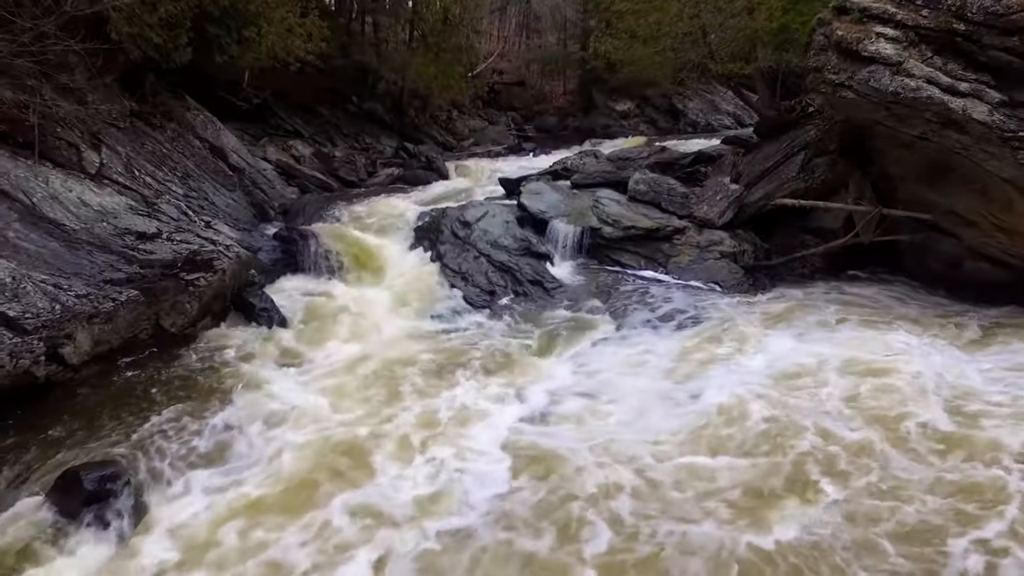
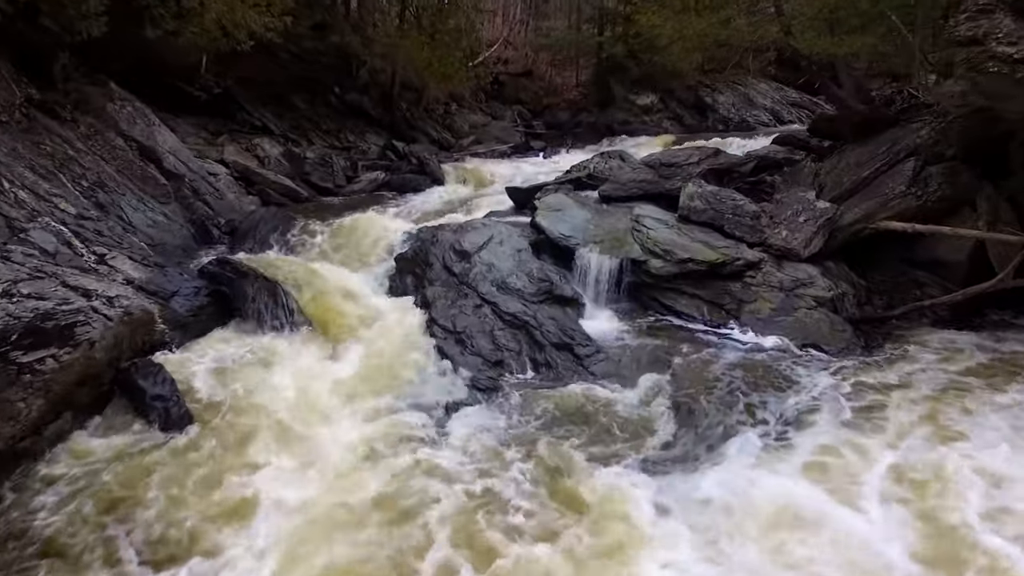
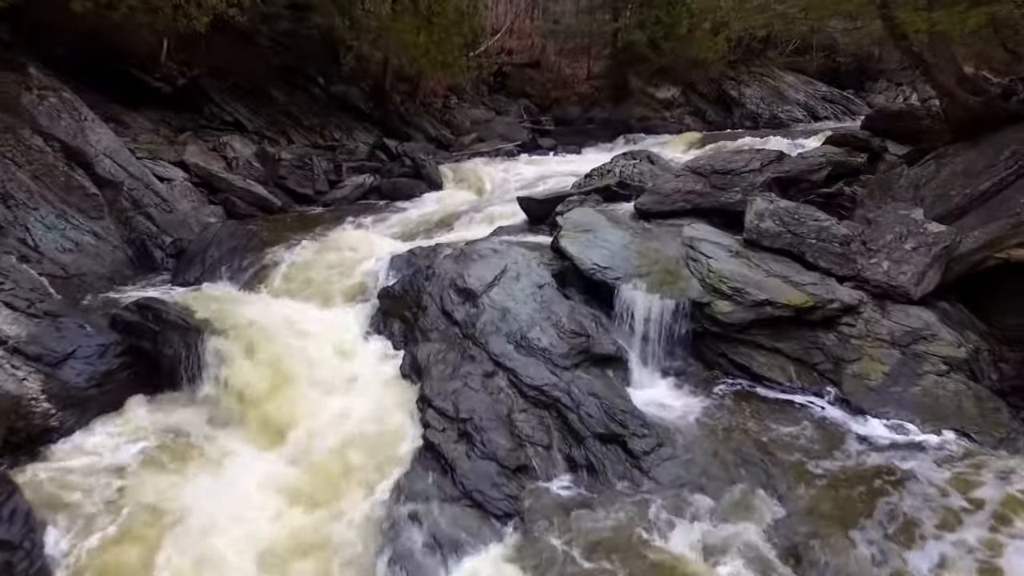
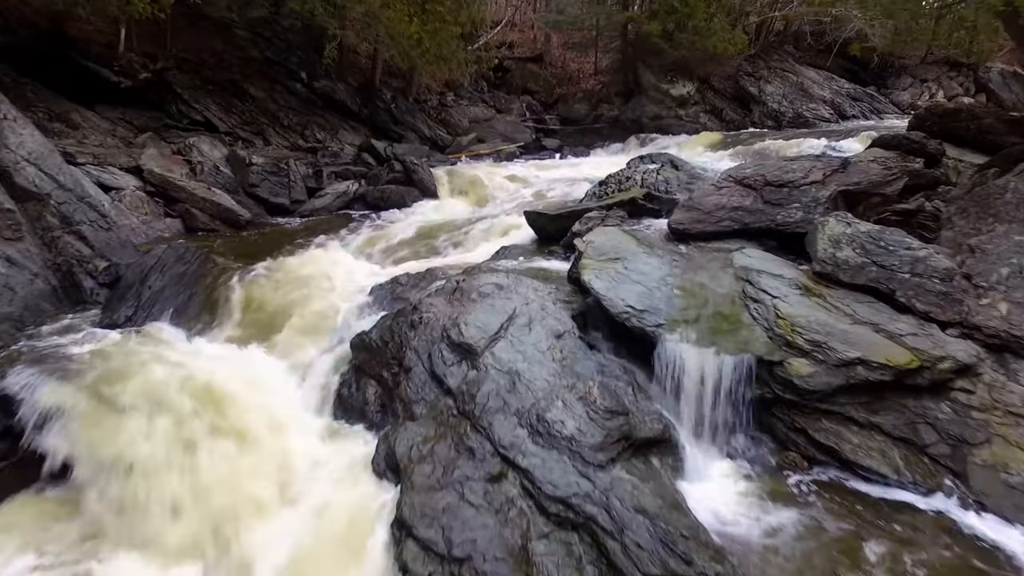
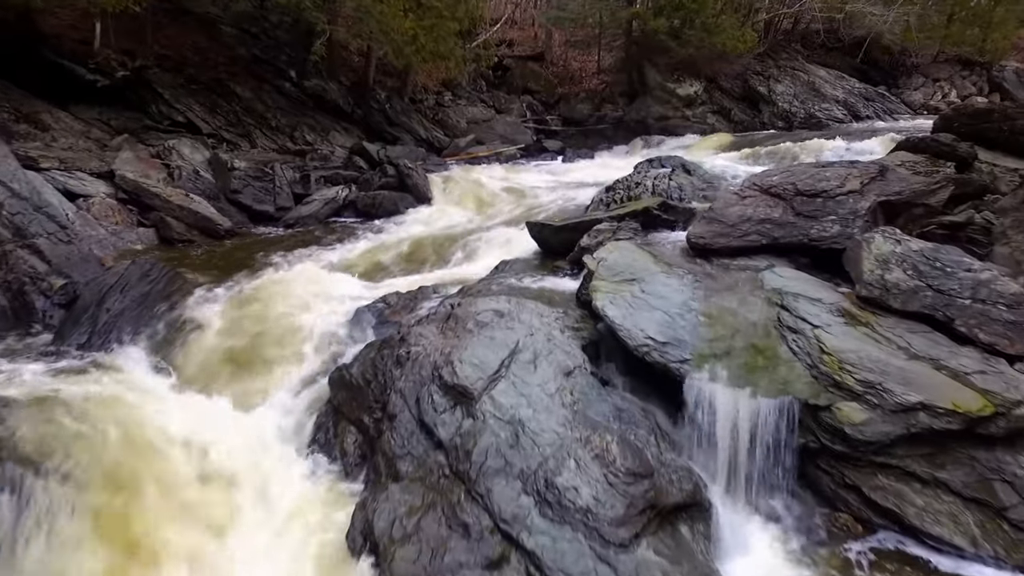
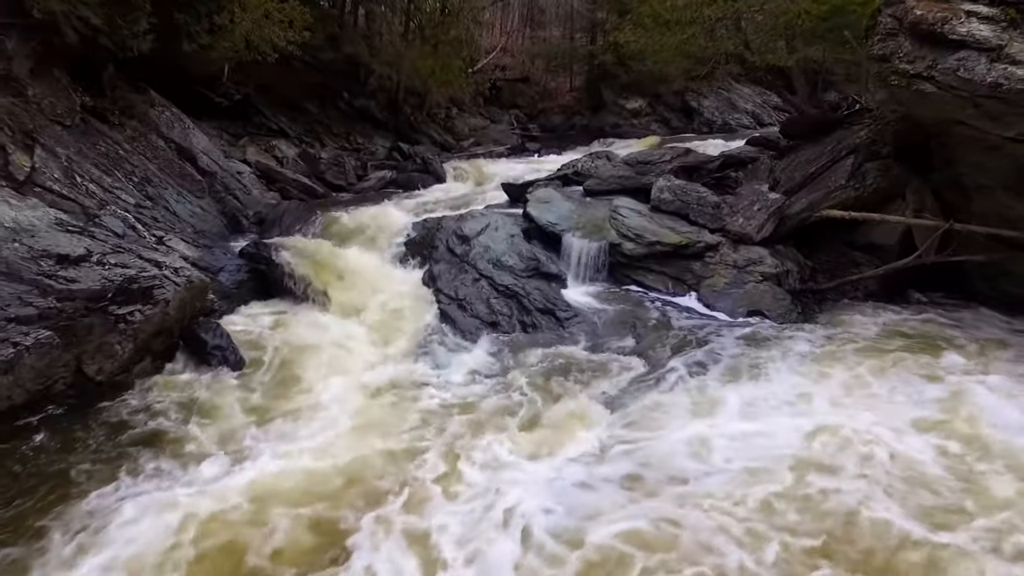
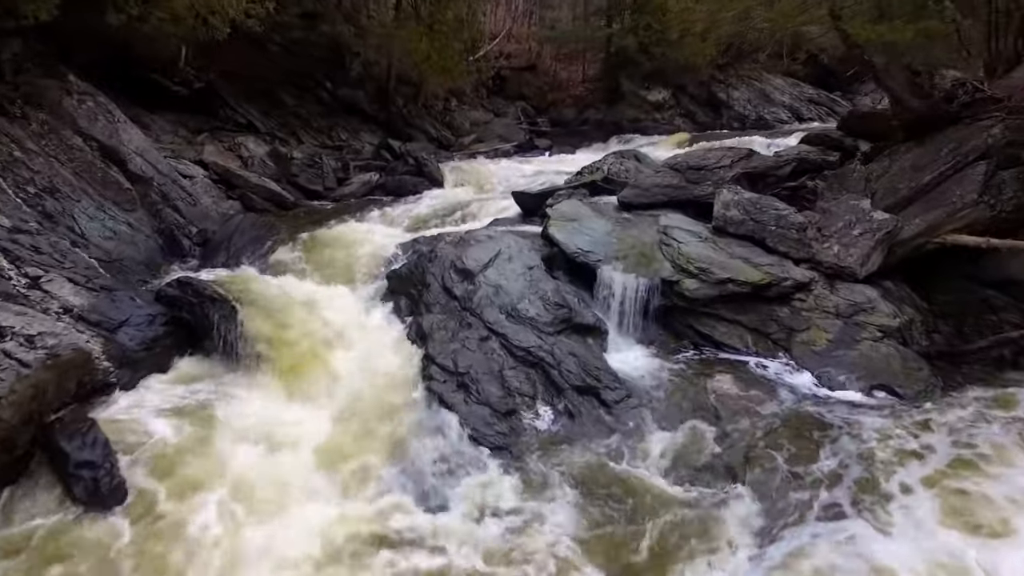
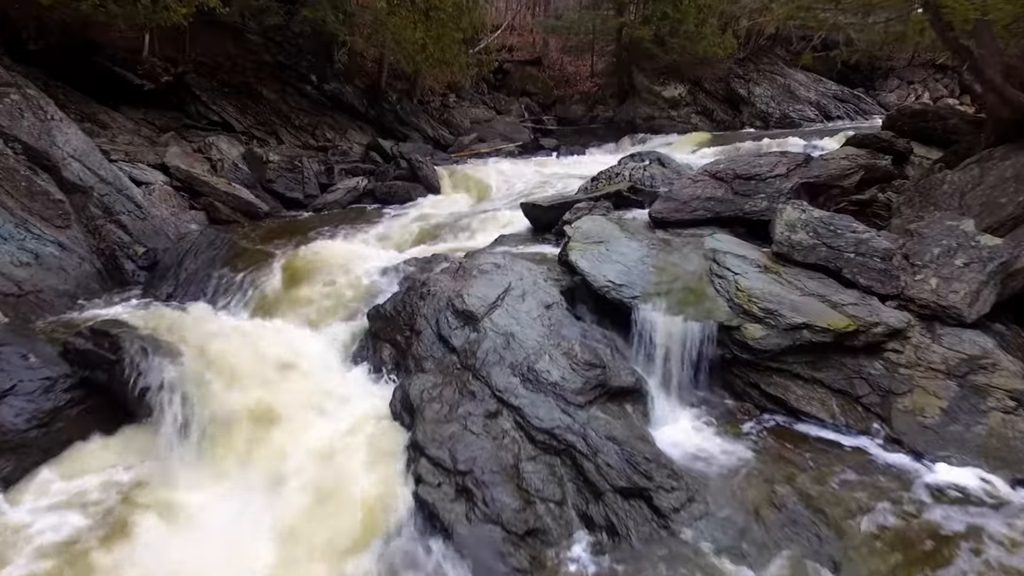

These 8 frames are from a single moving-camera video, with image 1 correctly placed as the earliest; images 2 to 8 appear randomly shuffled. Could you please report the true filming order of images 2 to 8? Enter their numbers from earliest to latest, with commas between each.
6, 2, 7, 3, 8, 4, 5
